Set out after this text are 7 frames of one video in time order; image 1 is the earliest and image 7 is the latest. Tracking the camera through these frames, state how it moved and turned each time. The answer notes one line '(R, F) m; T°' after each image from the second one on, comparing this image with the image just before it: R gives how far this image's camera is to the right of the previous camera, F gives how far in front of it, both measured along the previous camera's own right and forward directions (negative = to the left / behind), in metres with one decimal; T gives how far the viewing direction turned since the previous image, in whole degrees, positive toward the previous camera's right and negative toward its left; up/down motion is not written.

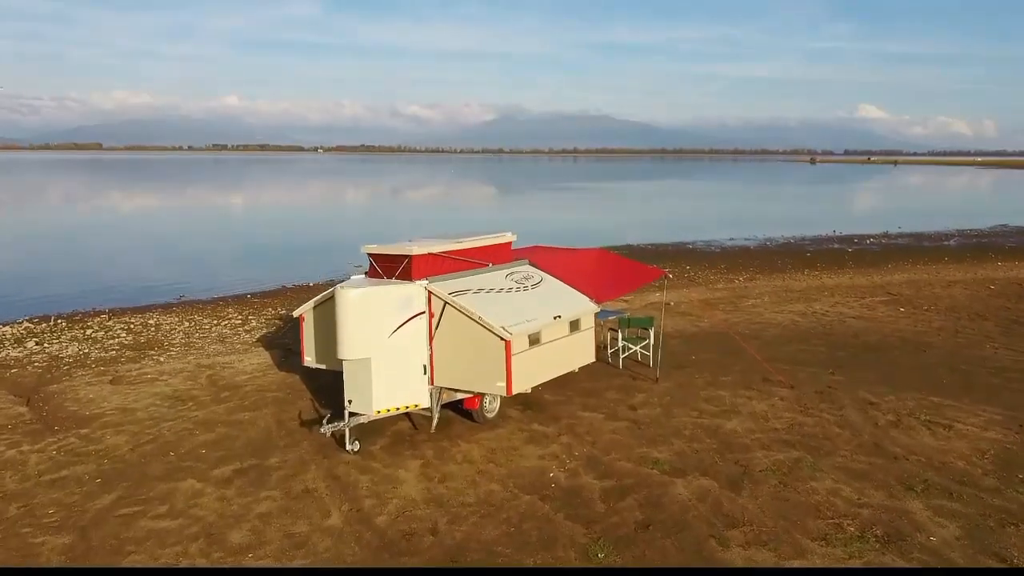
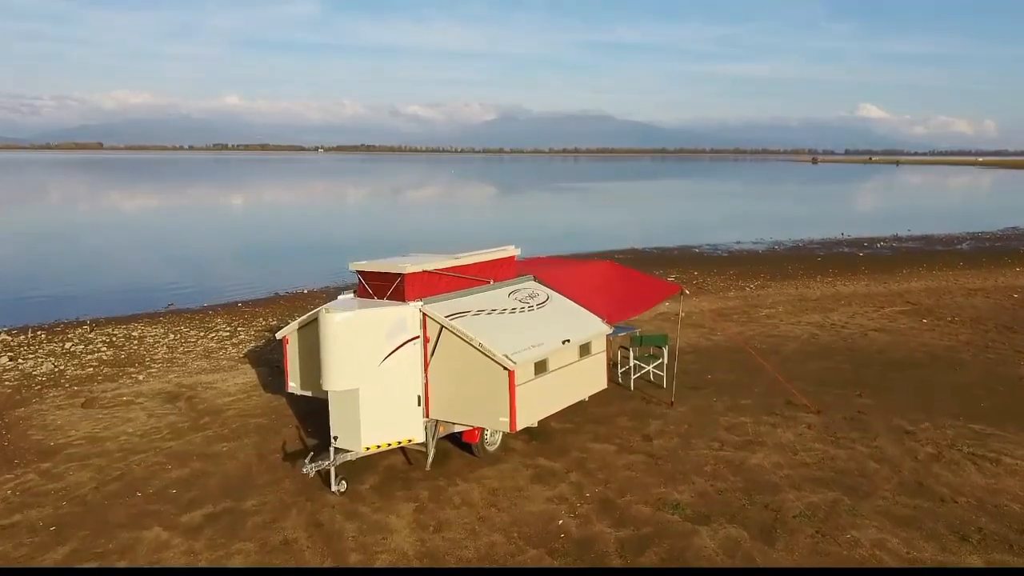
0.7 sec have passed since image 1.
(0.0, +1.0) m; 0°
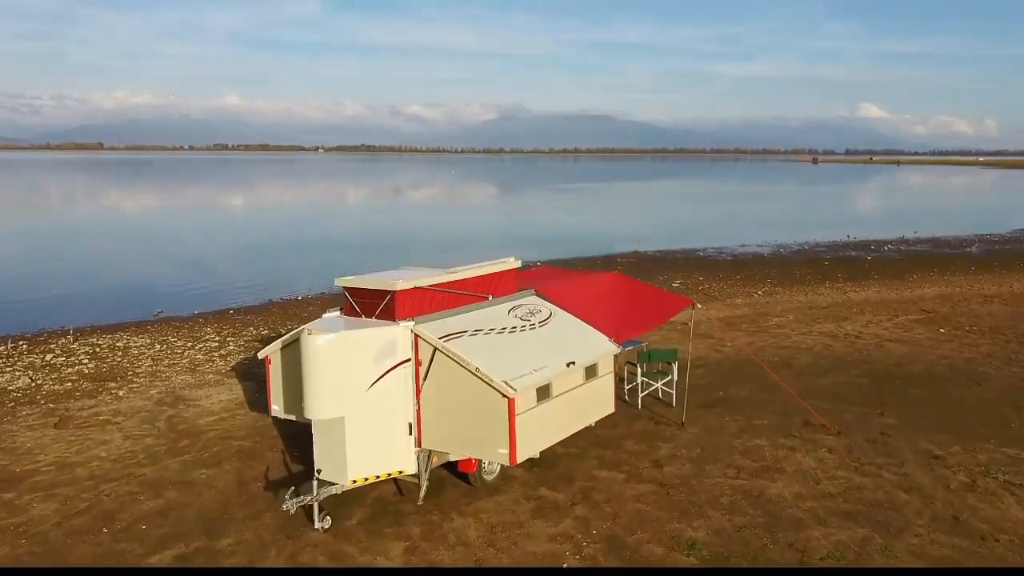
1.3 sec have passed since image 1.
(0.0, +0.8) m; 0°
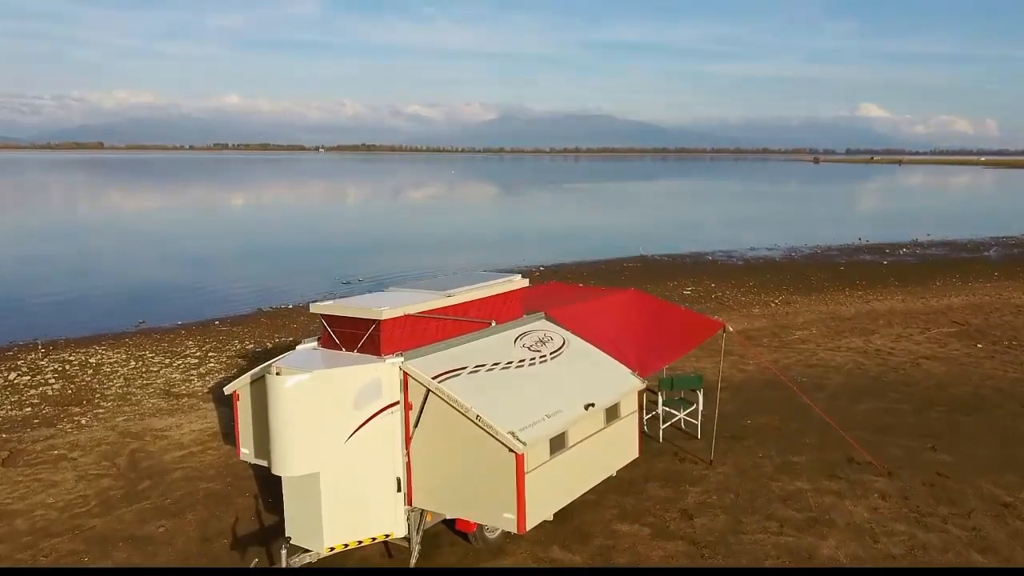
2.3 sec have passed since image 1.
(-0.1, +1.4) m; 0°
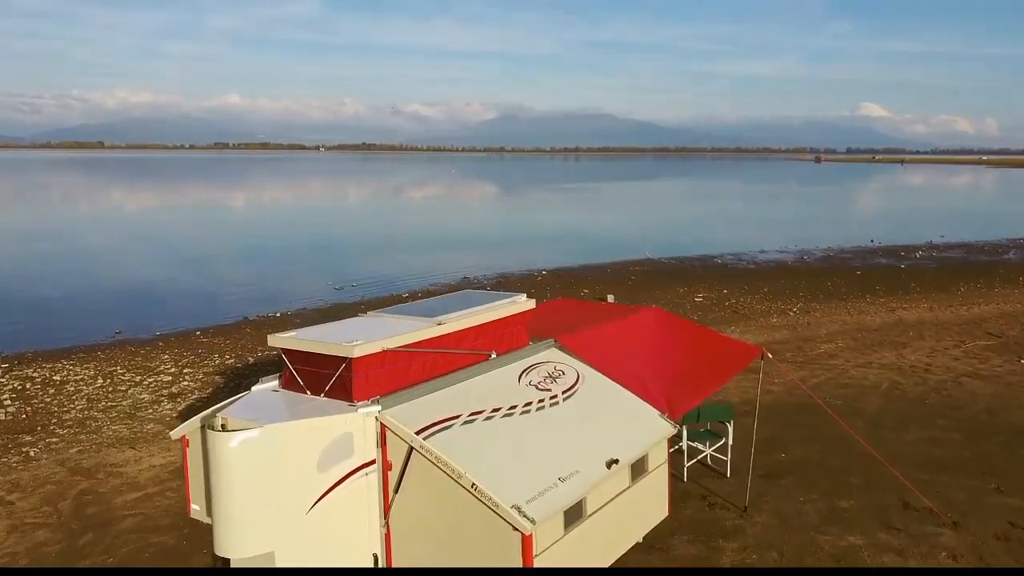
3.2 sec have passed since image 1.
(0.0, +1.4) m; 0°
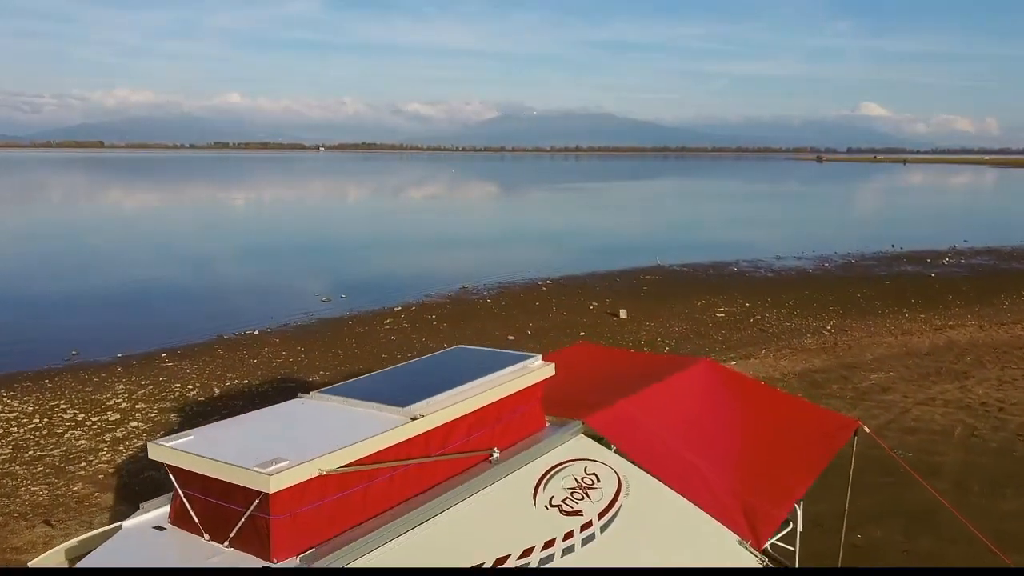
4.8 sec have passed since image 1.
(-0.1, +2.2) m; 0°
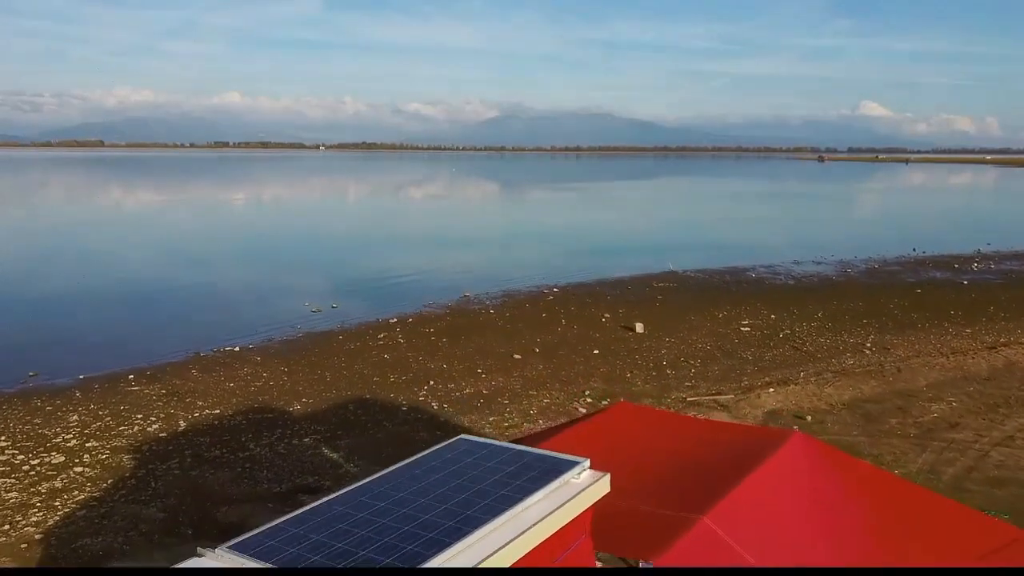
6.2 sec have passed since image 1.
(-0.2, +1.9) m; 0°
